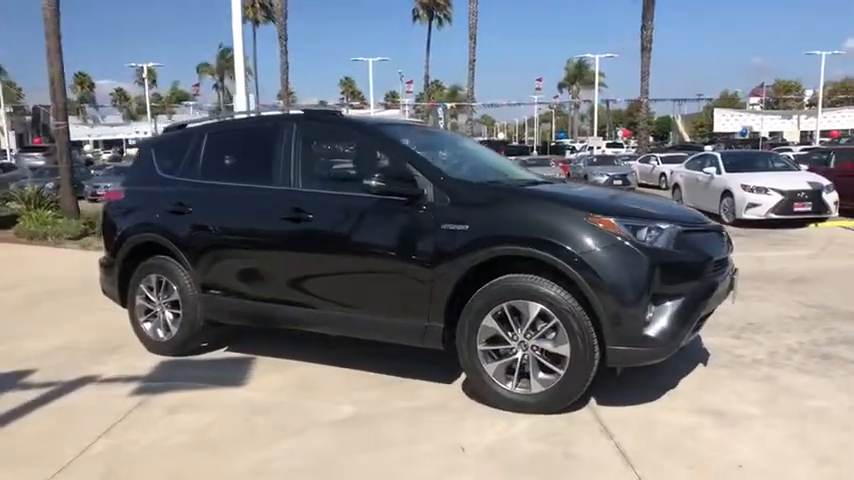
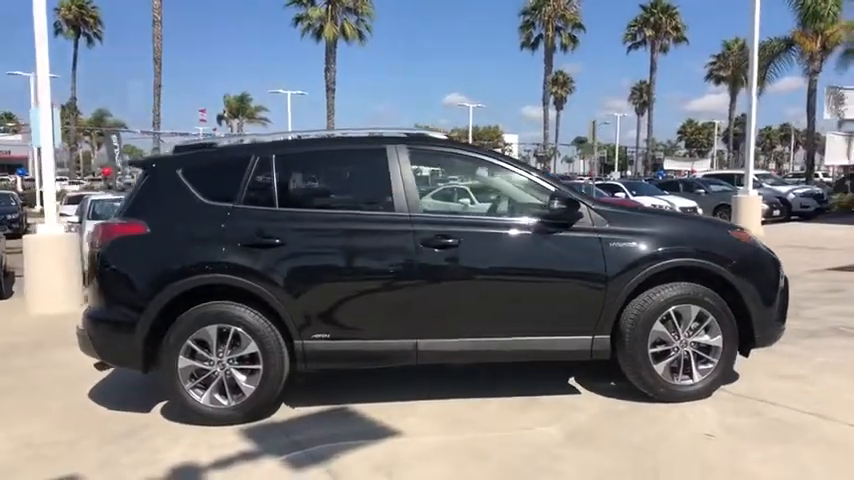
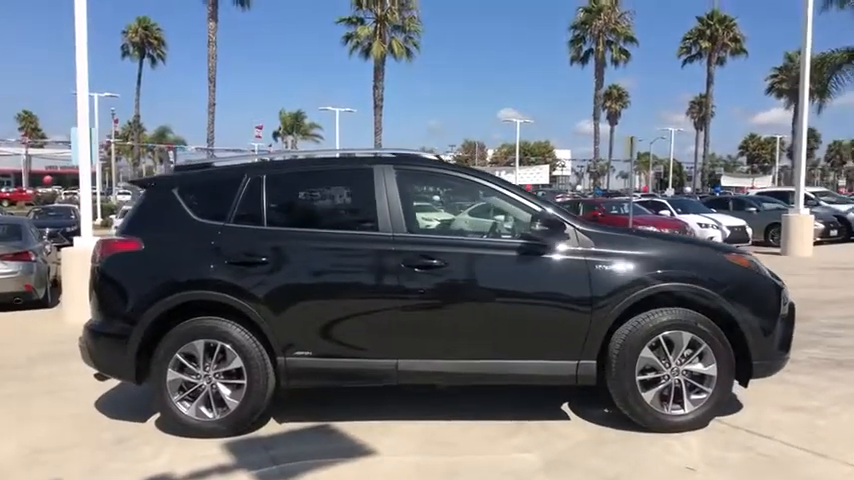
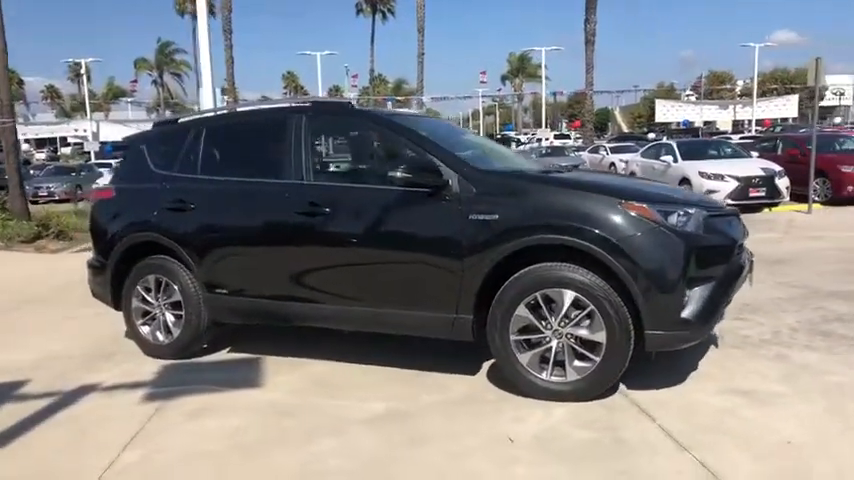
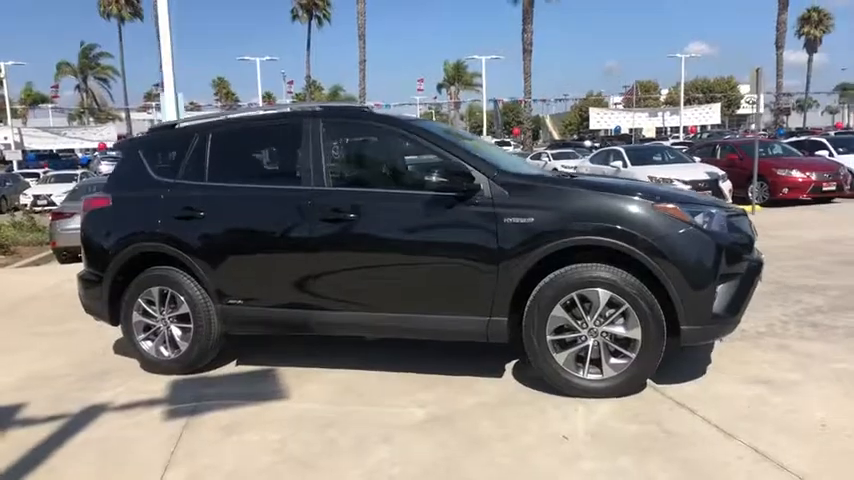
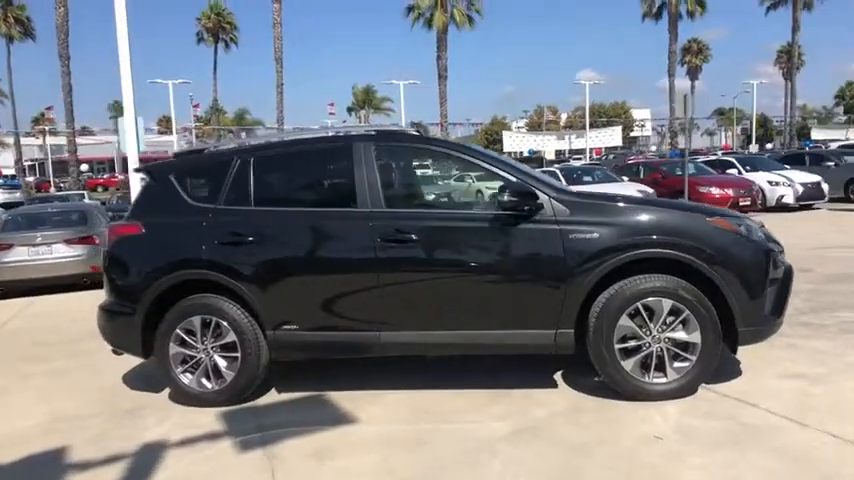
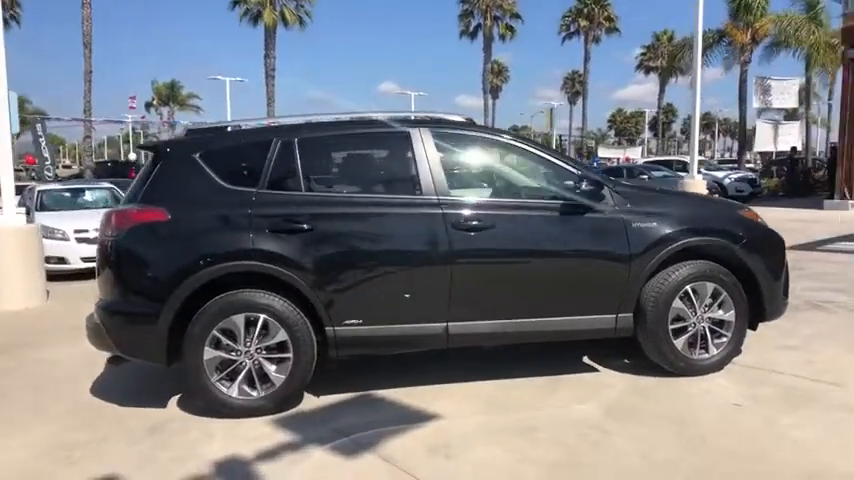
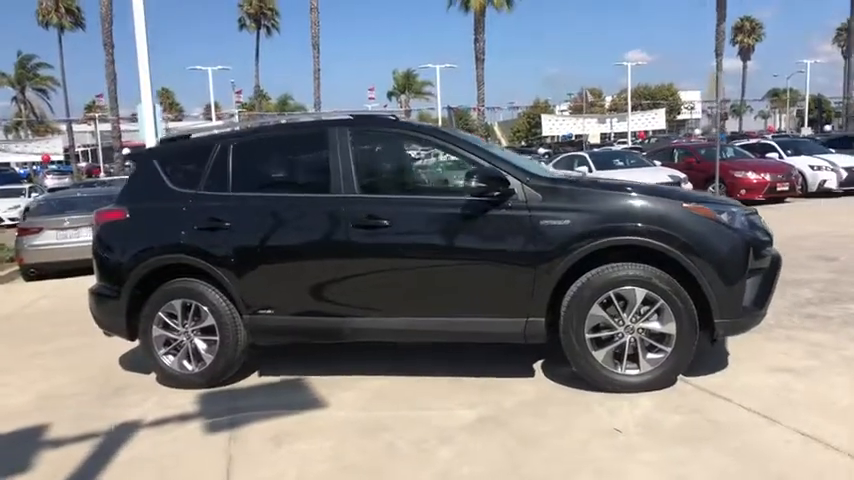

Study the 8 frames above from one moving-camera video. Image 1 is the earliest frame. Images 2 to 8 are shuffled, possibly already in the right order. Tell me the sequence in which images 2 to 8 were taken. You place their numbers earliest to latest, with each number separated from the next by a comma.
4, 5, 8, 6, 3, 2, 7
